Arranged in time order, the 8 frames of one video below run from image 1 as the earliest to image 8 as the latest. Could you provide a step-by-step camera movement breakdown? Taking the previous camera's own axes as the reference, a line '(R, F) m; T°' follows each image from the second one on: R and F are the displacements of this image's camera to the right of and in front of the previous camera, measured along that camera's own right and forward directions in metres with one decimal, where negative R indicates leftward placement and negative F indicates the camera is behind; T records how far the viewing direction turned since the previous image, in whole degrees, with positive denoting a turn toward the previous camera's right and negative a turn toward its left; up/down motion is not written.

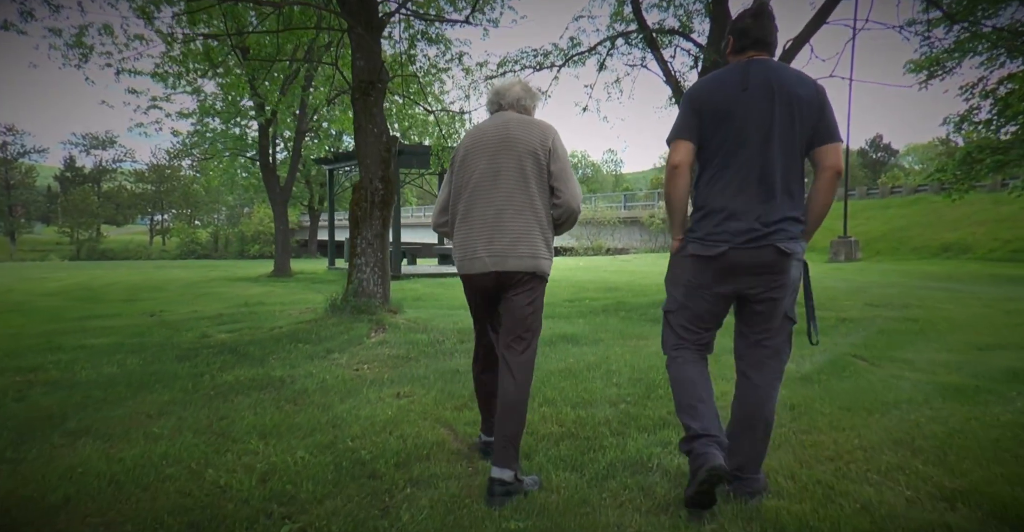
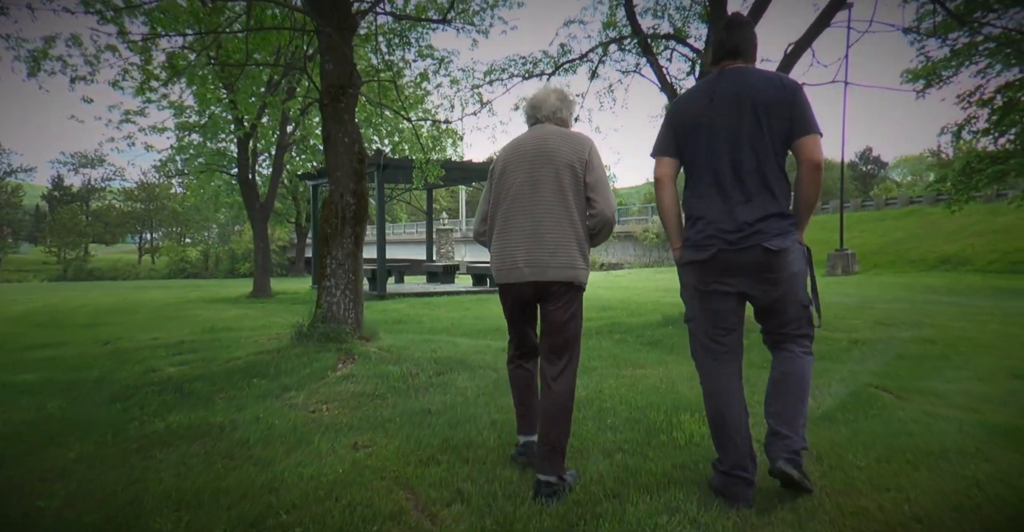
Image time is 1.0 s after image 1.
(+0.1, +0.6) m; 0°
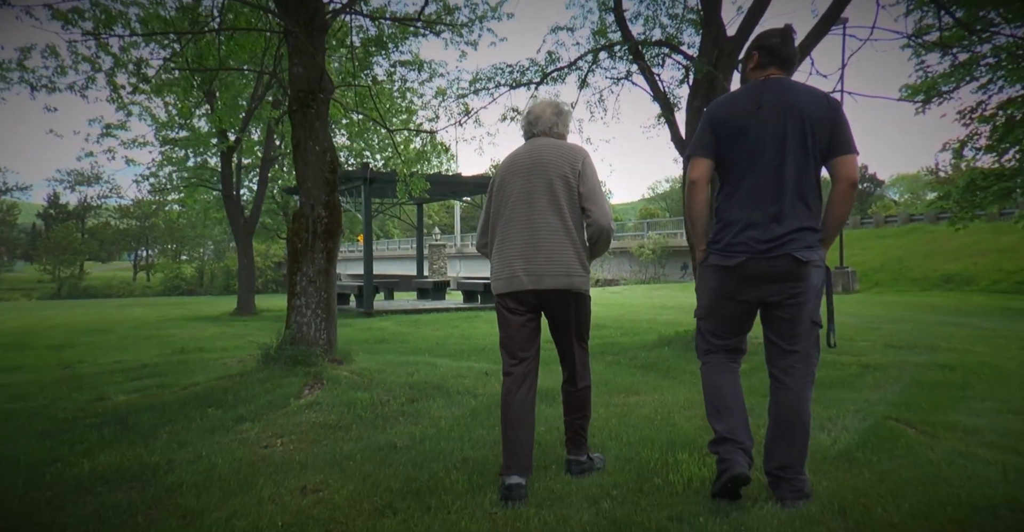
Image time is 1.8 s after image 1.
(+0.1, +0.4) m; 0°
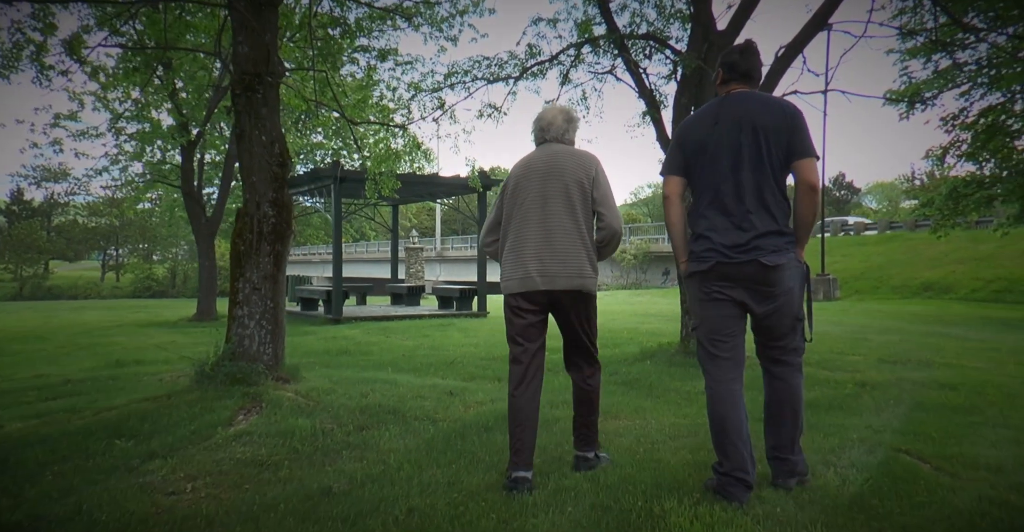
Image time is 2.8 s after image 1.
(+0.1, +0.6) m; +2°
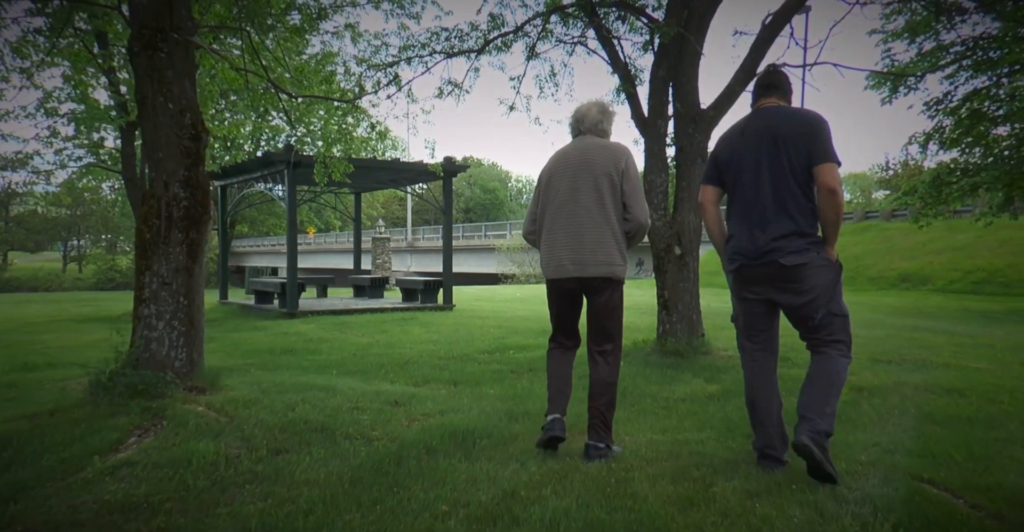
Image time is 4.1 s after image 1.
(+0.1, +0.7) m; +2°
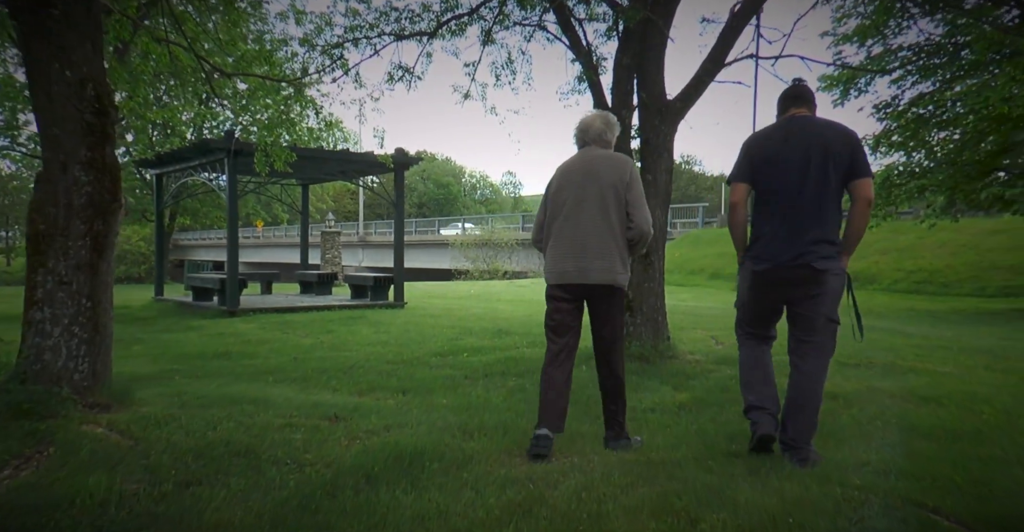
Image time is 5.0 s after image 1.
(0.0, +0.5) m; +4°
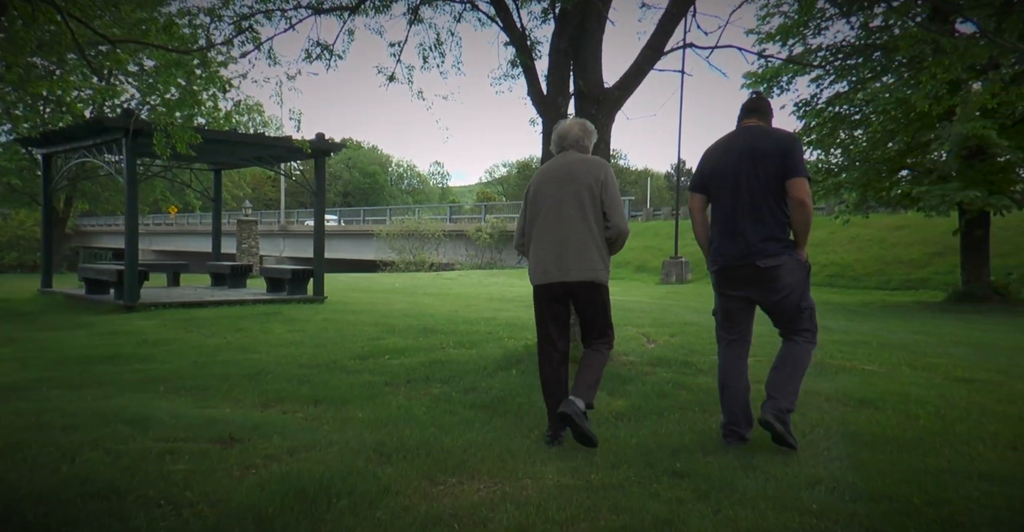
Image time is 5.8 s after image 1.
(0.0, +0.4) m; +6°
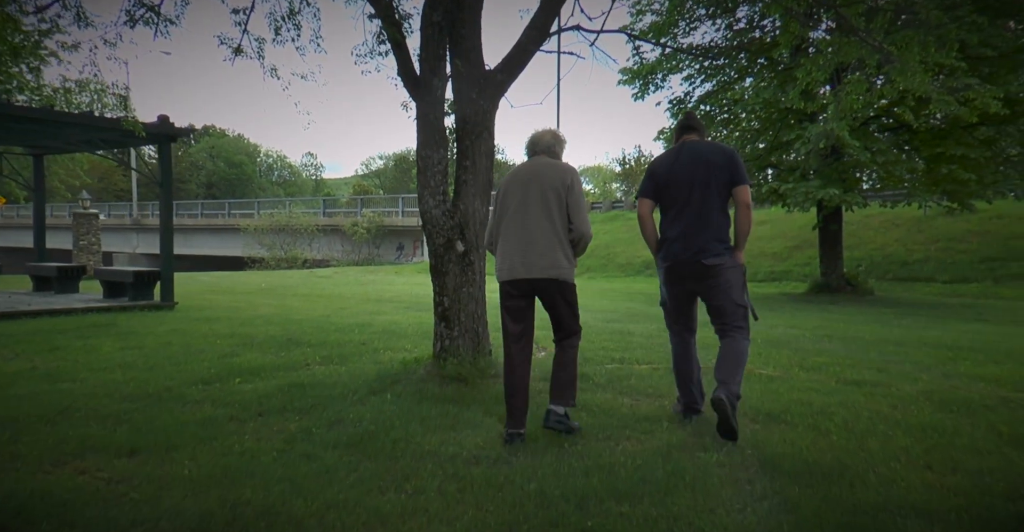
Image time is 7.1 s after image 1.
(+0.1, +0.7) m; +10°
